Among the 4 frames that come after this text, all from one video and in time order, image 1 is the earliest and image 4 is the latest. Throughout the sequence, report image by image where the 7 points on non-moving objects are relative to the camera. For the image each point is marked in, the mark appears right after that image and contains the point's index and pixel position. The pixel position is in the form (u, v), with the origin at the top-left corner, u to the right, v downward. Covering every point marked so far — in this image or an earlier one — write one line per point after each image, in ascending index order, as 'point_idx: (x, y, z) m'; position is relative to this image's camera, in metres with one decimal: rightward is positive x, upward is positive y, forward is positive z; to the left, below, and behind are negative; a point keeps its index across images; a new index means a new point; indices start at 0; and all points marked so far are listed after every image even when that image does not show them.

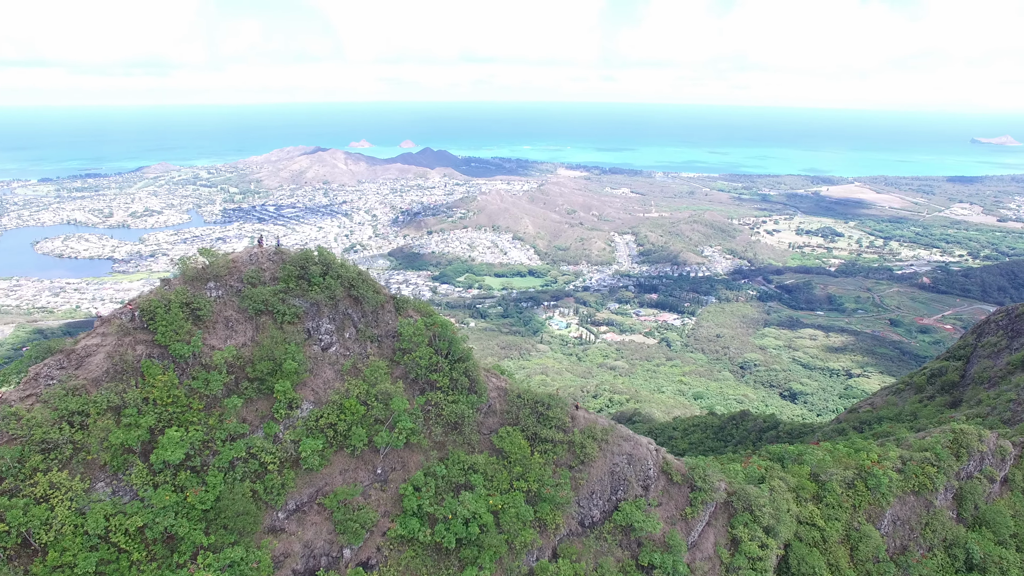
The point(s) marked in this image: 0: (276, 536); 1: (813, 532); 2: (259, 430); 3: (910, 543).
0: (-4.9, -5.2, +10.6) m
1: (+10.4, -8.3, +17.1) m
2: (-5.6, -3.1, +11.1) m
3: (+14.3, -9.0, +17.6) m
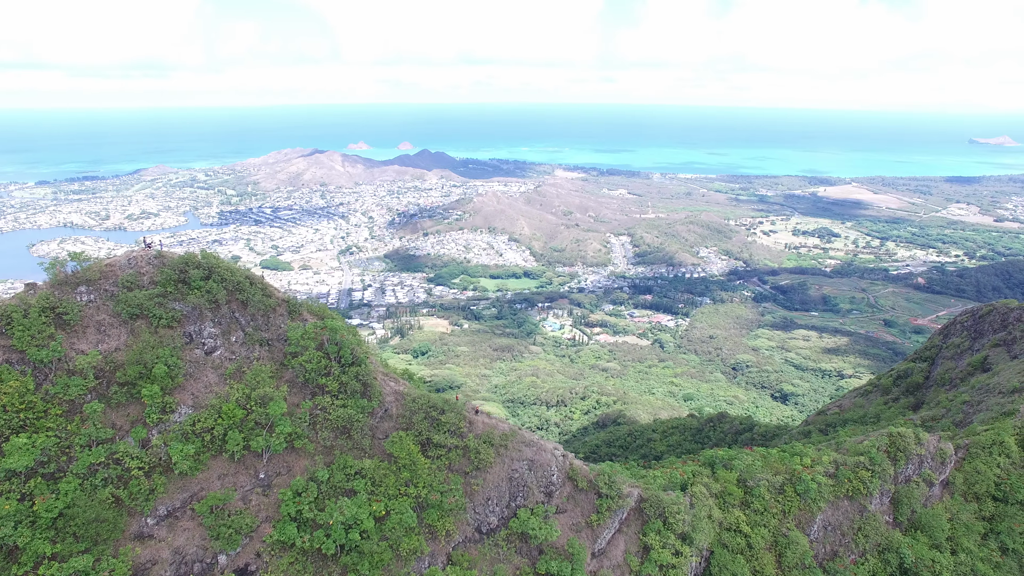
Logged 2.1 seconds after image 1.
0: (-7.7, -5.3, +10.4) m
1: (+7.6, -8.4, +16.9) m
2: (-8.4, -3.2, +10.9) m
3: (+11.5, -9.1, +17.4) m
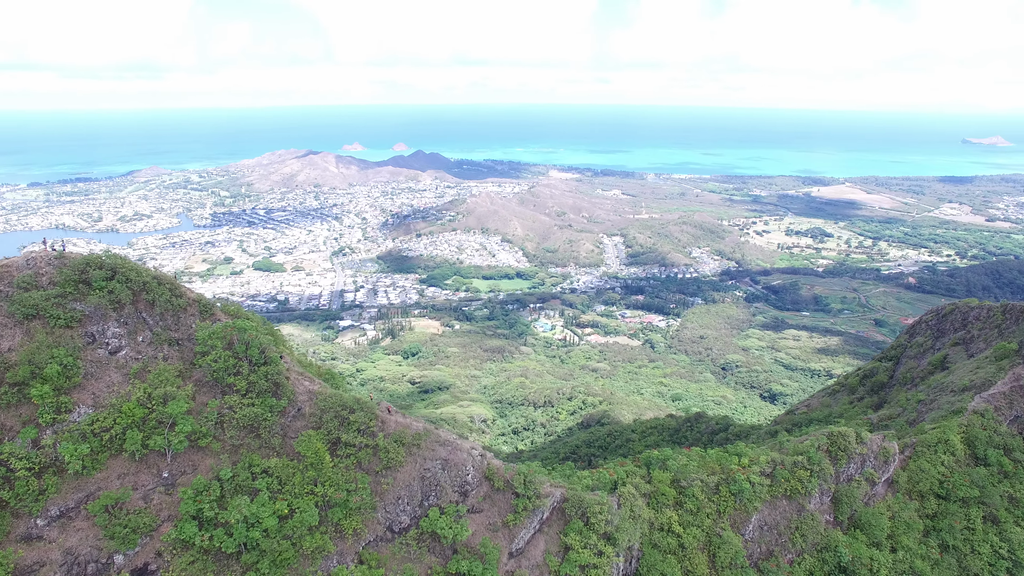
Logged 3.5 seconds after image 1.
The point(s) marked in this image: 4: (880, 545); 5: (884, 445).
0: (-10.0, -5.3, +10.4) m
1: (+5.3, -8.4, +16.9) m
2: (-10.7, -3.2, +10.9) m
3: (+9.2, -9.0, +17.4) m
4: (+12.6, -8.9, +17.4) m
5: (+14.0, -5.9, +19.1) m
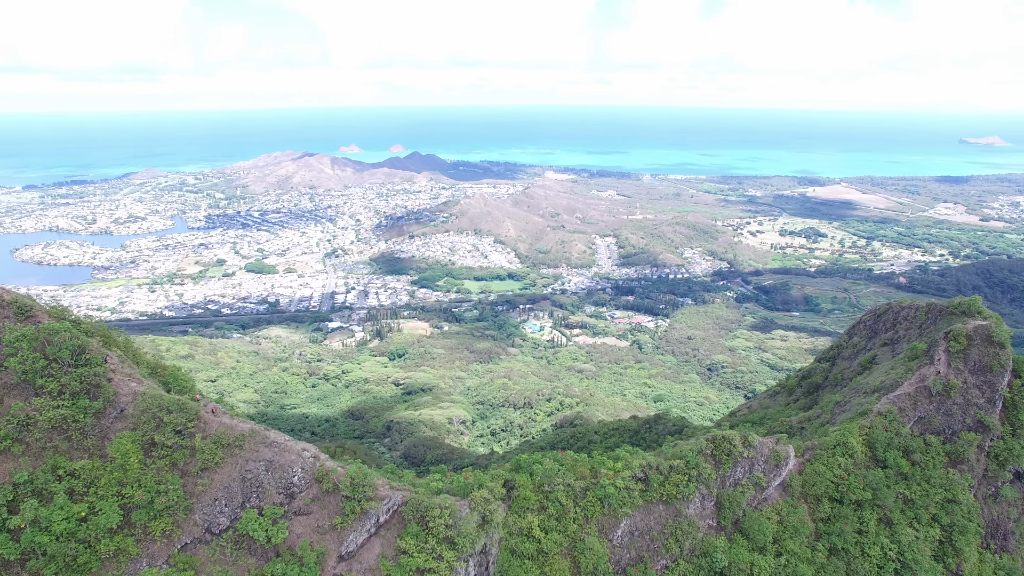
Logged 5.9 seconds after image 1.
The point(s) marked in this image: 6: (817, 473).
0: (-14.8, -5.3, +10.1) m
1: (+0.5, -8.4, +16.6) m
2: (-15.5, -3.2, +10.7) m
3: (+4.4, -9.0, +17.1) m
4: (+7.9, -8.9, +17.1) m
5: (+9.3, -5.9, +18.8) m
6: (+10.7, -6.8, +18.5) m
